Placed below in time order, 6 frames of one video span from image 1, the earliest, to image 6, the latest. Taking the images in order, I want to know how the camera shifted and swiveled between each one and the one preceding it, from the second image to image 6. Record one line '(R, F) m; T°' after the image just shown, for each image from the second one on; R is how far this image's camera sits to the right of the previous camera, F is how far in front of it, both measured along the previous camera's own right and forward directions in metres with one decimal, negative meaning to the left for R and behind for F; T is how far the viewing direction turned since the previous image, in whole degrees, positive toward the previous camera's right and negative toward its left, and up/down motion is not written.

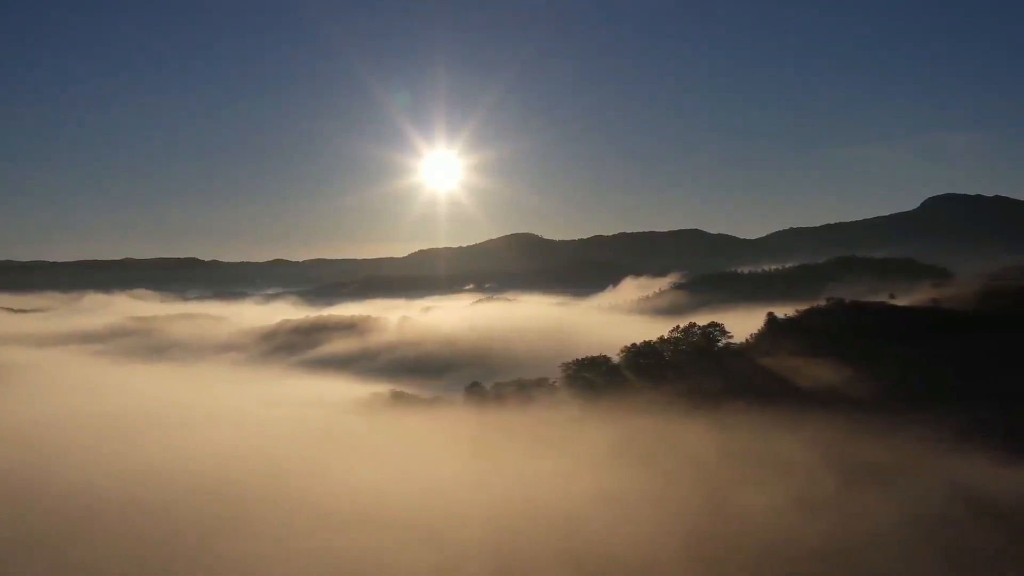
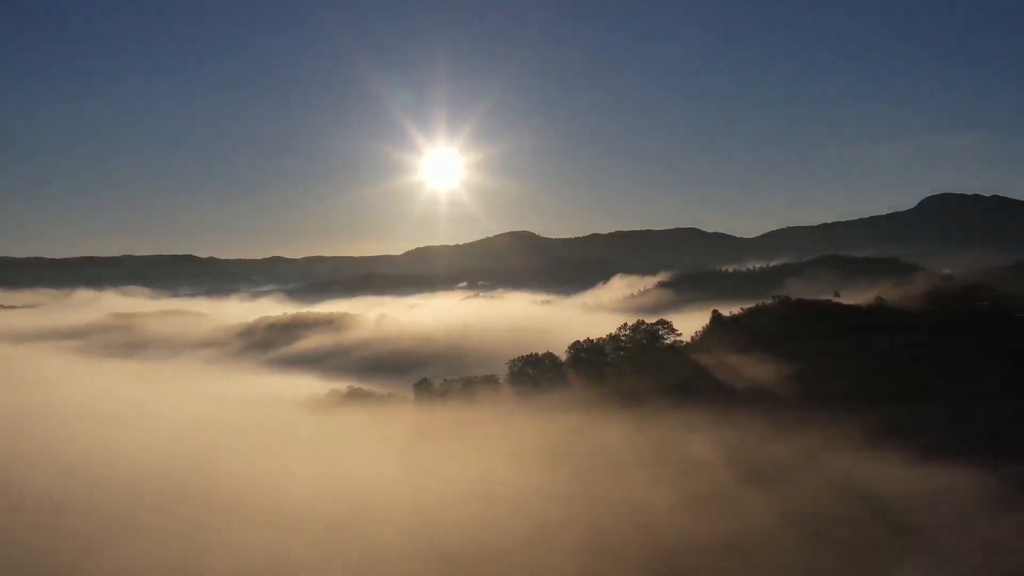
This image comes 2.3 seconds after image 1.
(+6.5, +0.3) m; 0°
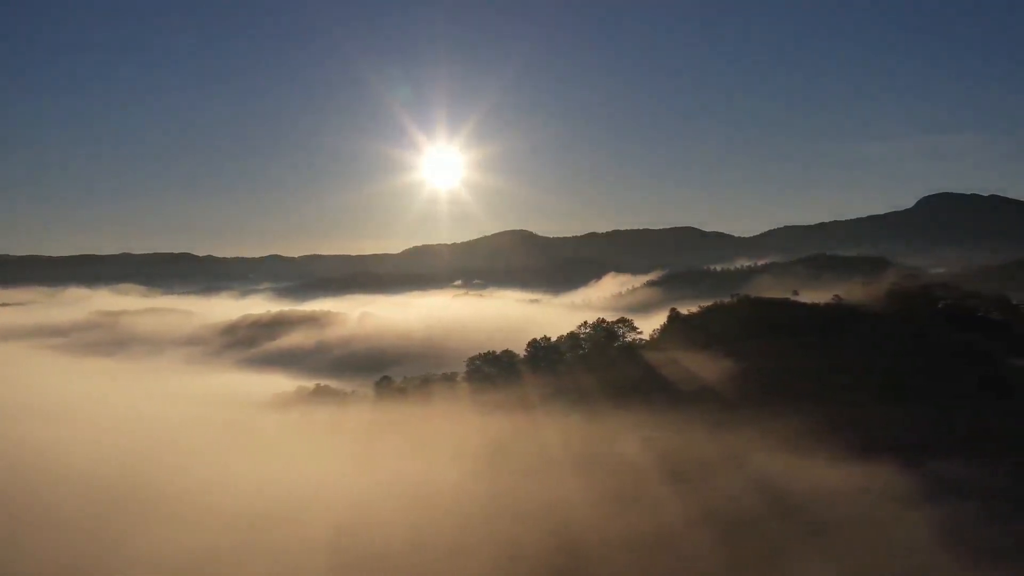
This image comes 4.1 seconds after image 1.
(+5.0, +0.4) m; 0°
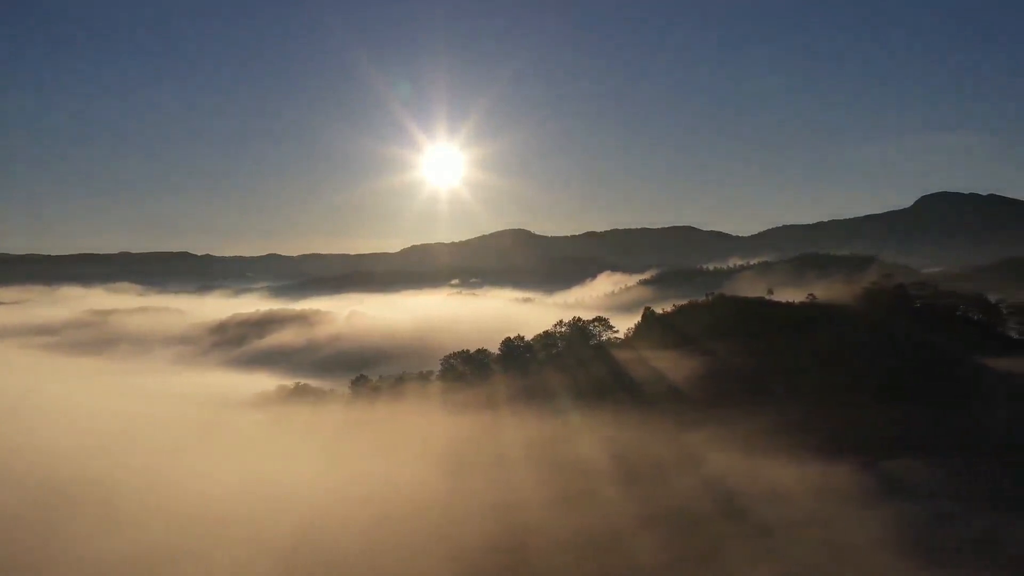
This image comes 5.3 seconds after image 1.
(+3.0, +0.3) m; 0°
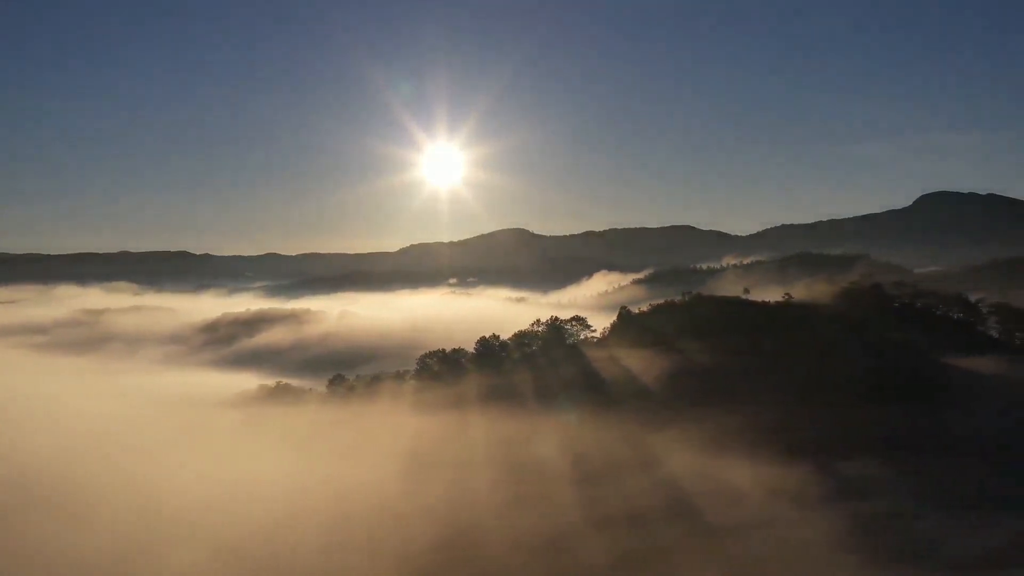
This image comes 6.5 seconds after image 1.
(+2.9, +0.4) m; 0°
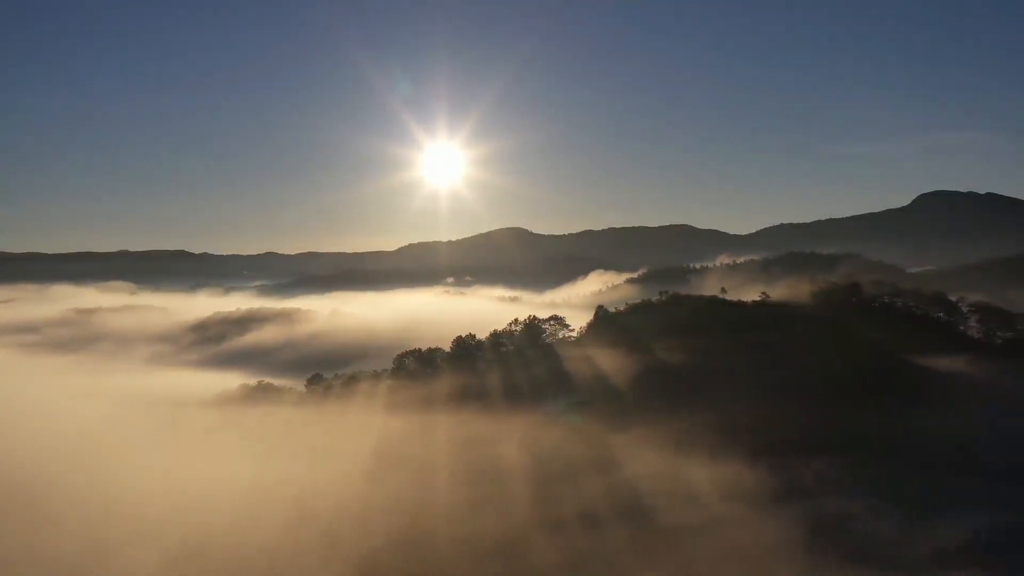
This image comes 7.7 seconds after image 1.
(+2.6, +0.3) m; 0°
